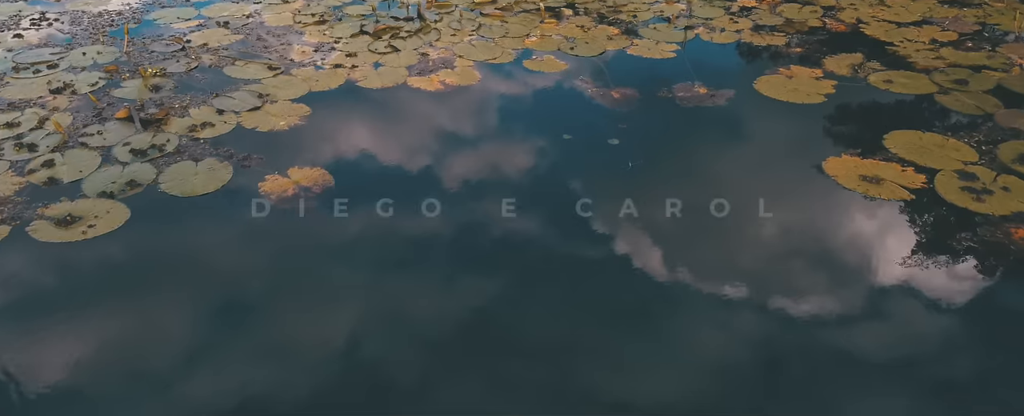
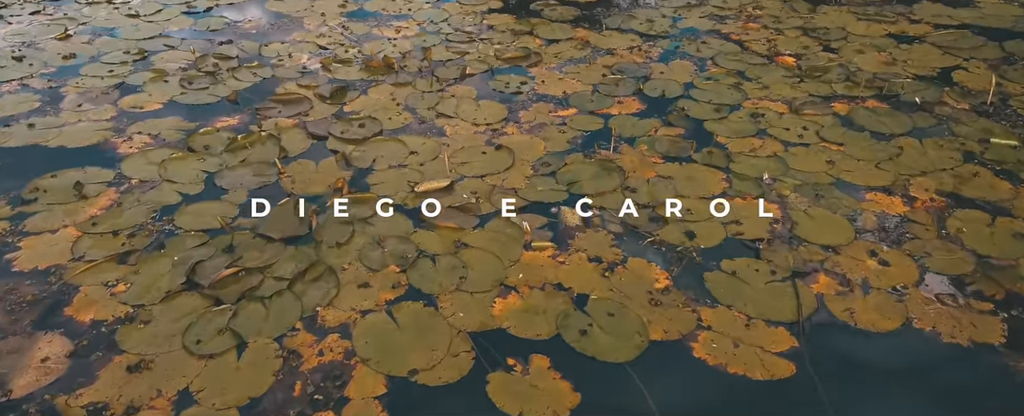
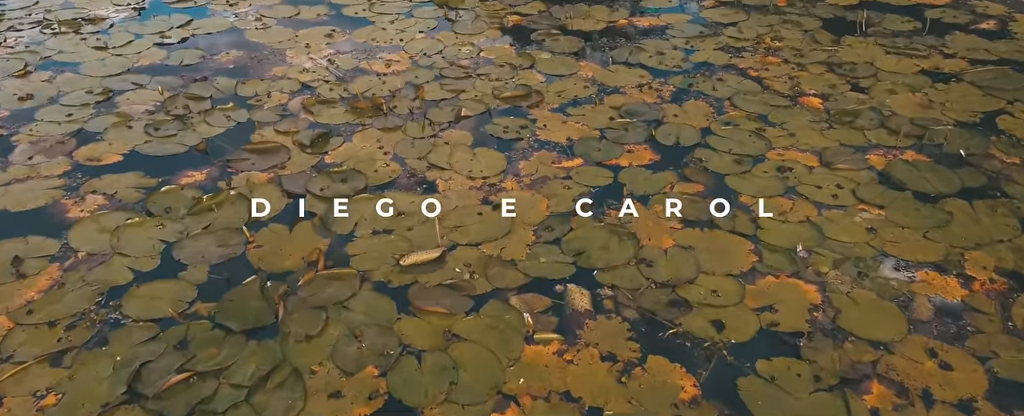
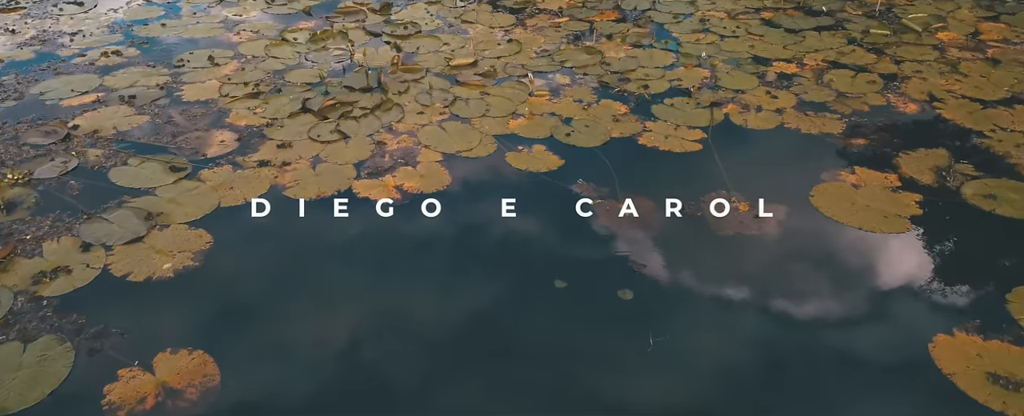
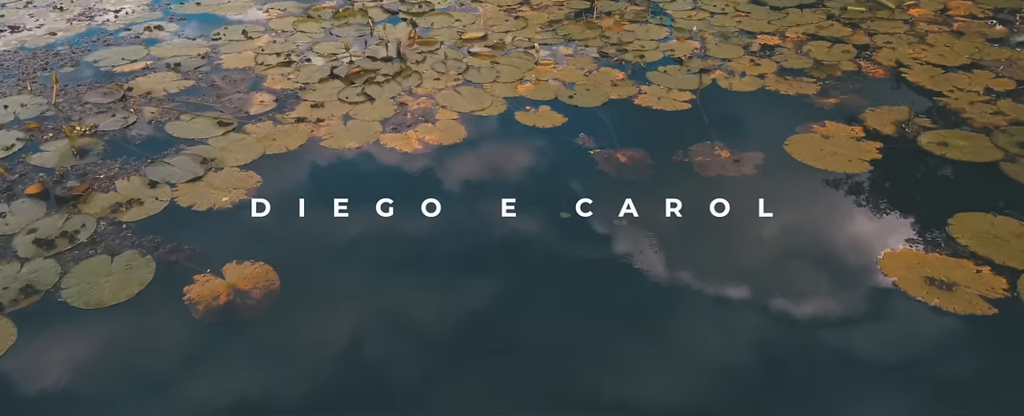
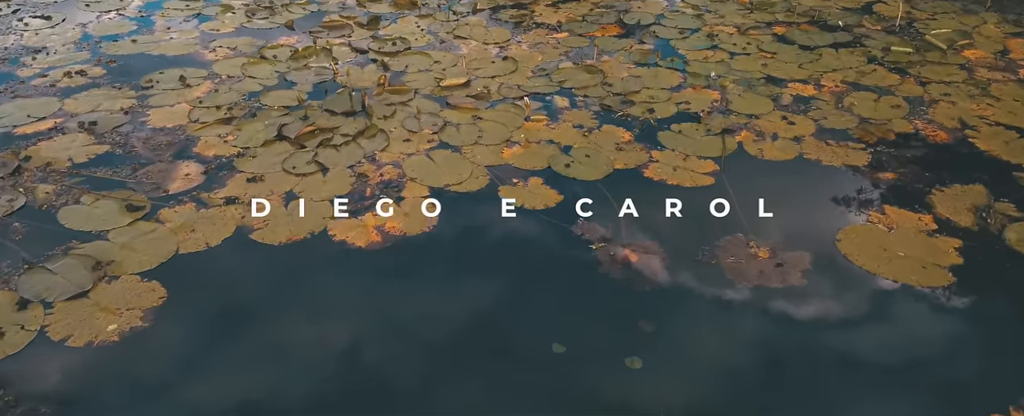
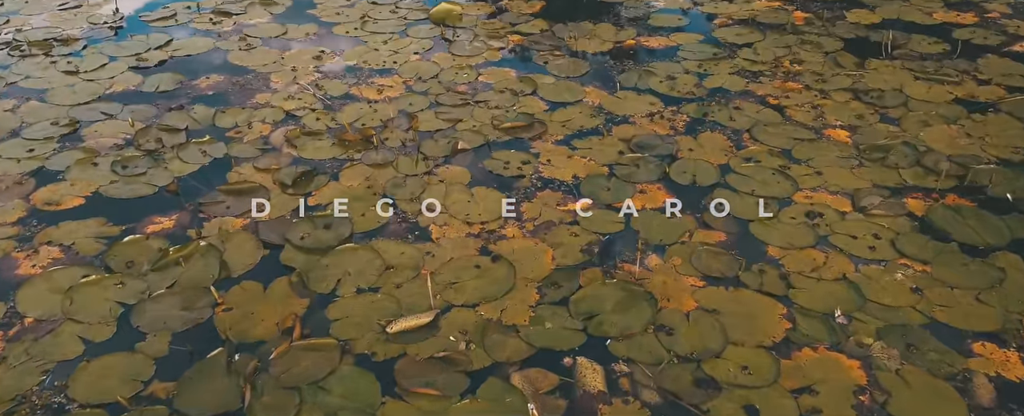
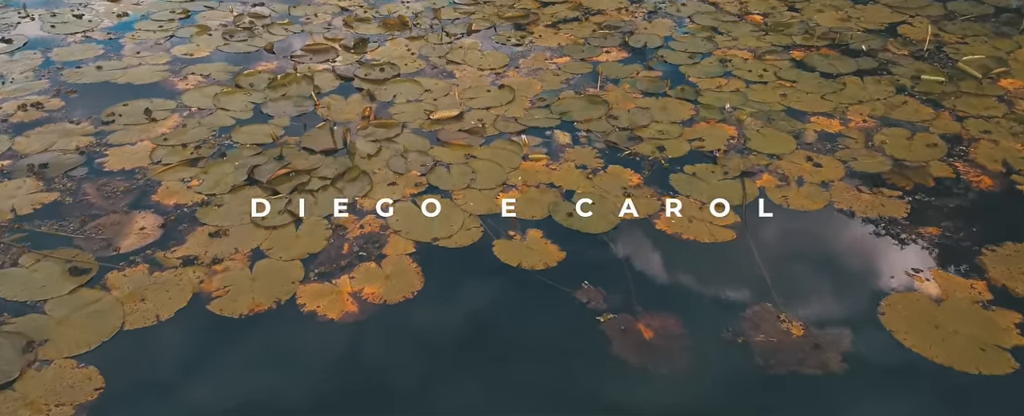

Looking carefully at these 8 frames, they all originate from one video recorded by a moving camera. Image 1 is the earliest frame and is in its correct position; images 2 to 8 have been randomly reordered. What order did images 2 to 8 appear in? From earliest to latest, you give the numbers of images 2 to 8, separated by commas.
5, 4, 6, 8, 2, 3, 7
